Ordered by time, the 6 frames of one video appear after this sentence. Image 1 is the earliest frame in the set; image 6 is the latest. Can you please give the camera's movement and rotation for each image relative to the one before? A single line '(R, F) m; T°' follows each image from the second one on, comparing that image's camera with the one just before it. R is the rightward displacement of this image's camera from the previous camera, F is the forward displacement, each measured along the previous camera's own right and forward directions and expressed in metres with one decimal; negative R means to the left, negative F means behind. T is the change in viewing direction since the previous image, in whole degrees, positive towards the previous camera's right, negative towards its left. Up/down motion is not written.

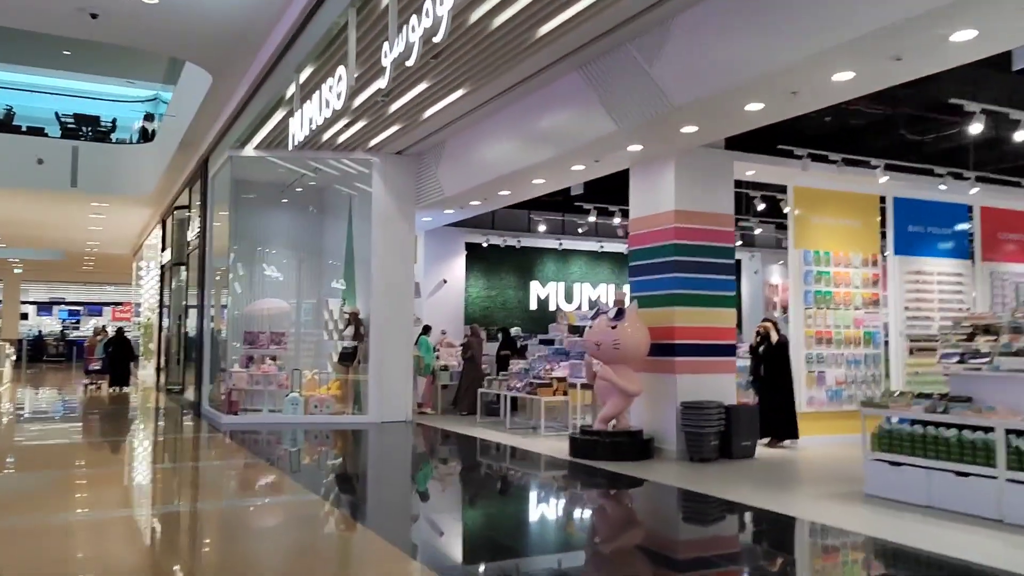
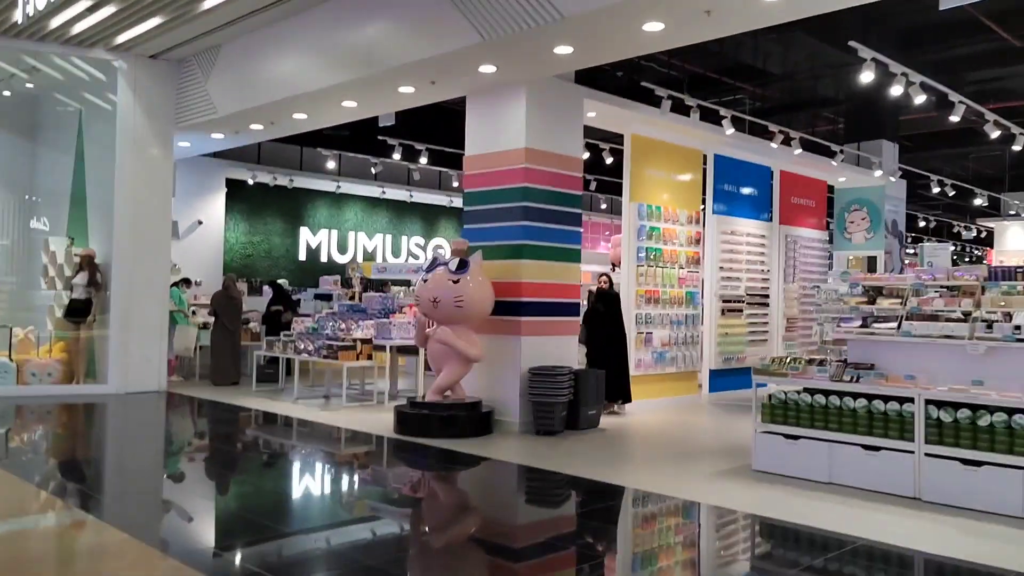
(-0.6, +1.3) m; +19°
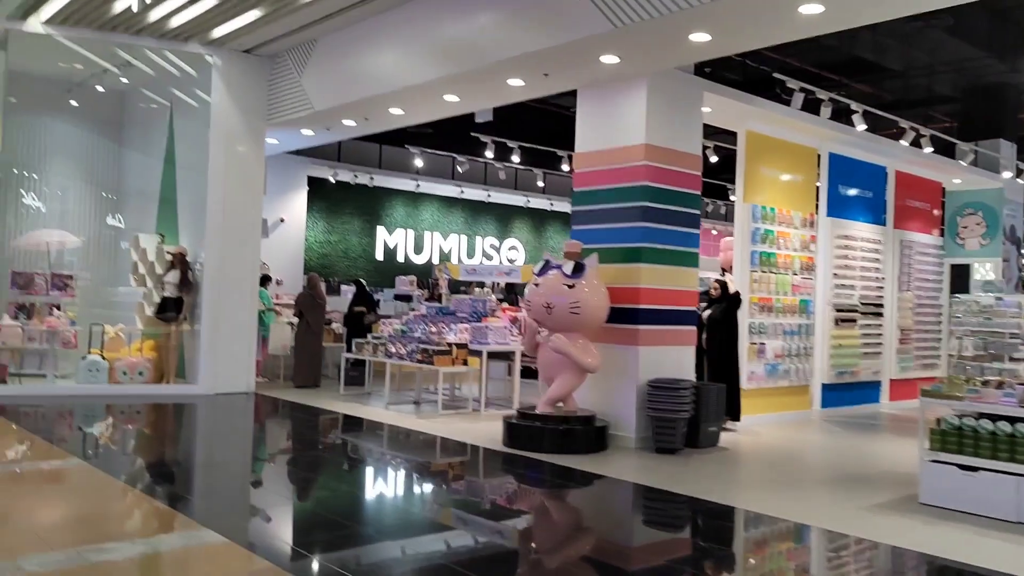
(-0.5, +0.4) m; -4°
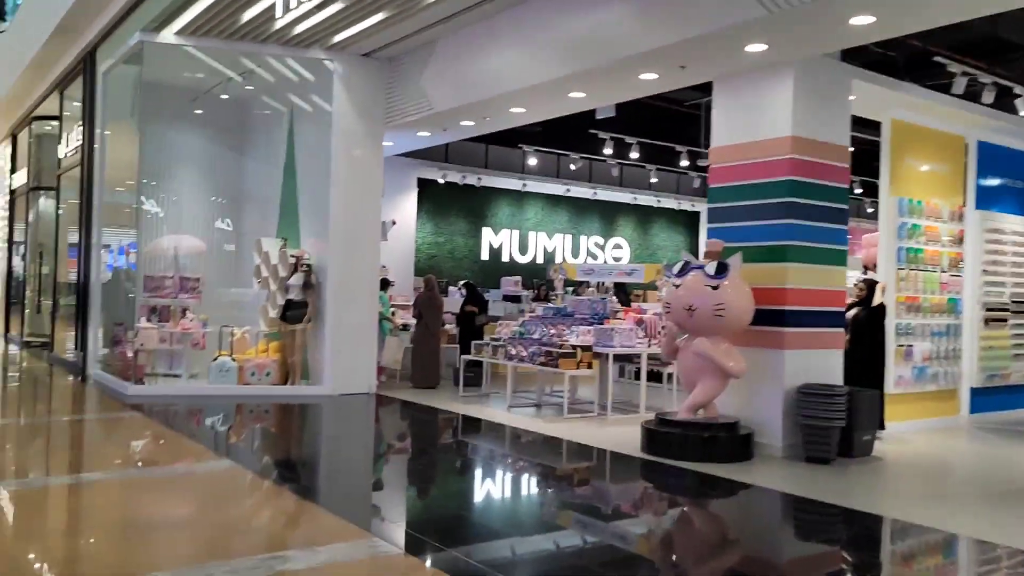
(-0.4, +0.1) m; -6°
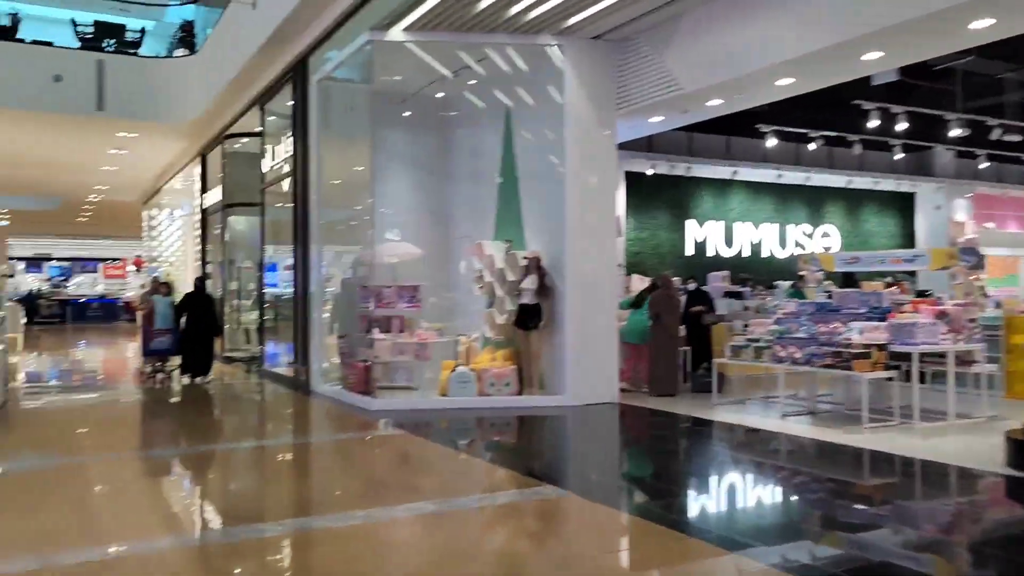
(-1.3, +0.5) m; -8°
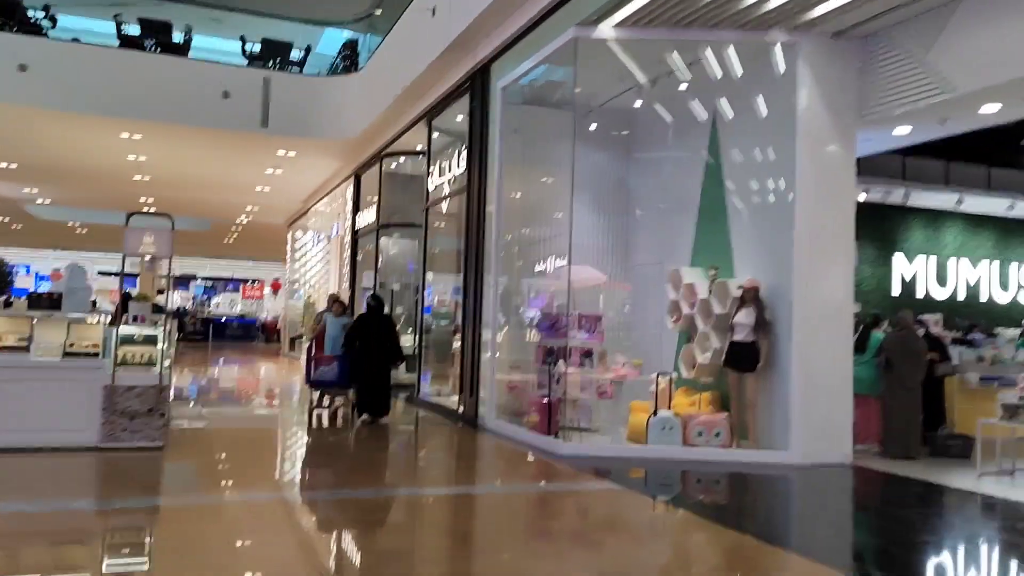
(-0.8, +0.9) m; -8°
